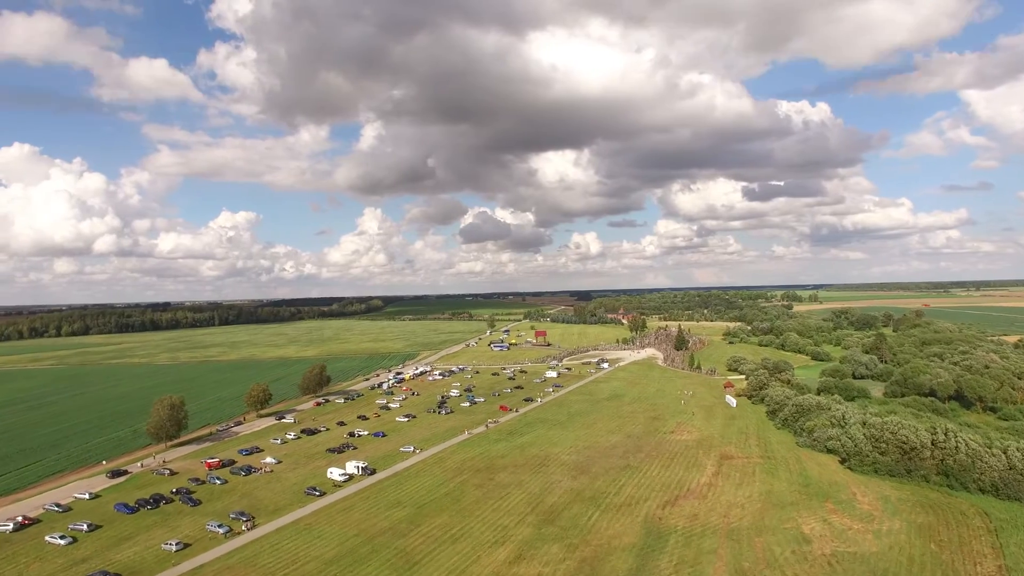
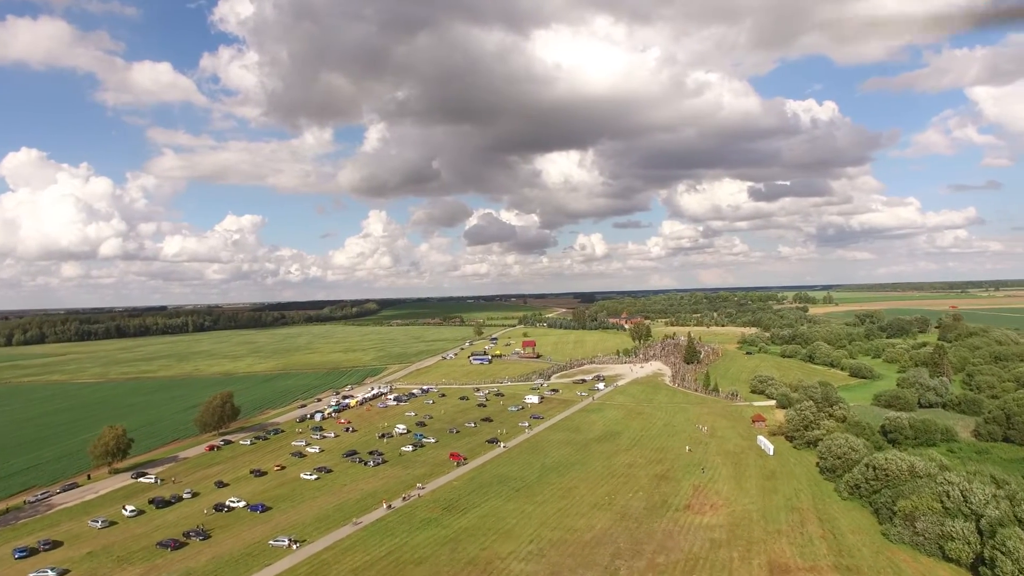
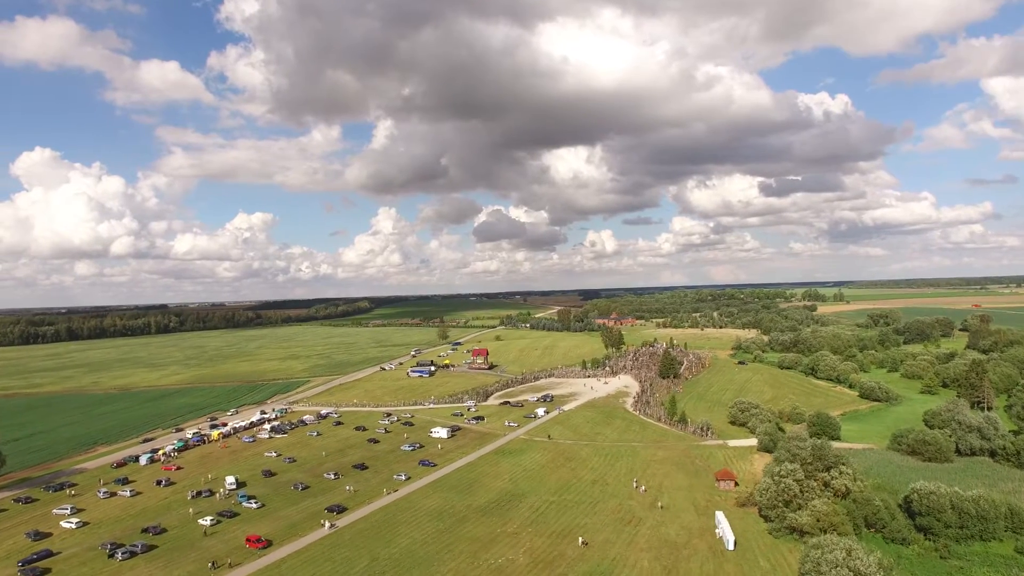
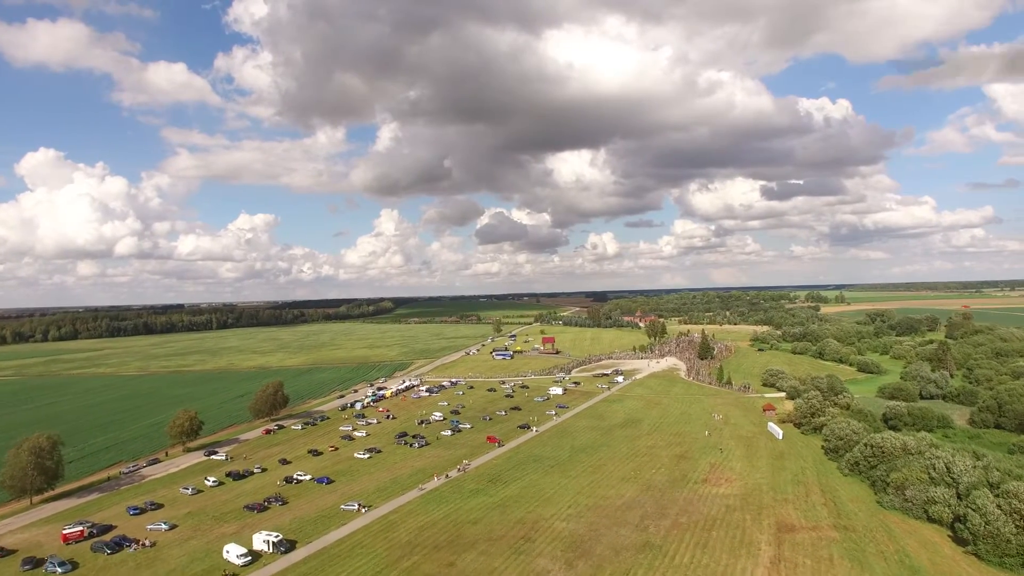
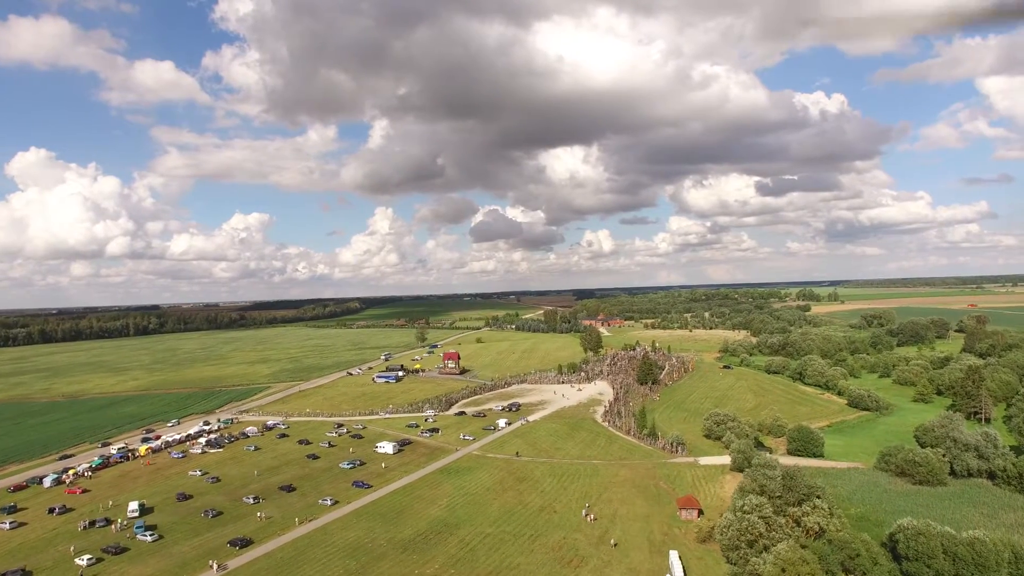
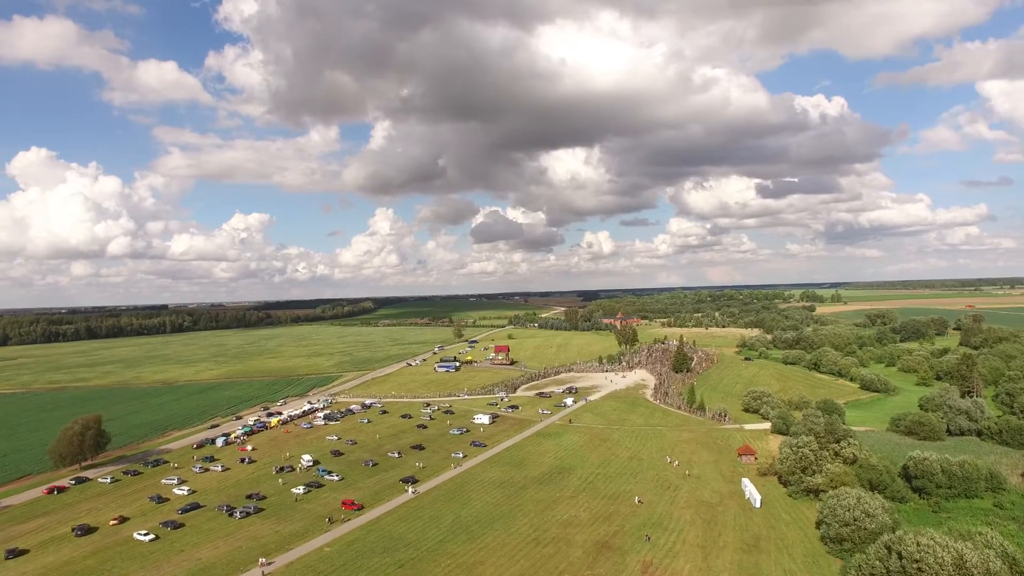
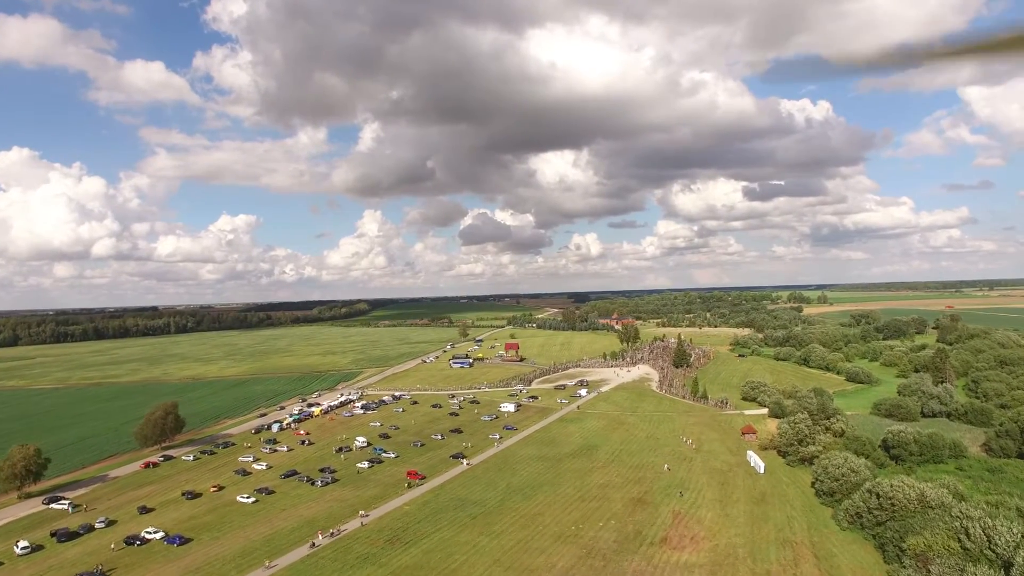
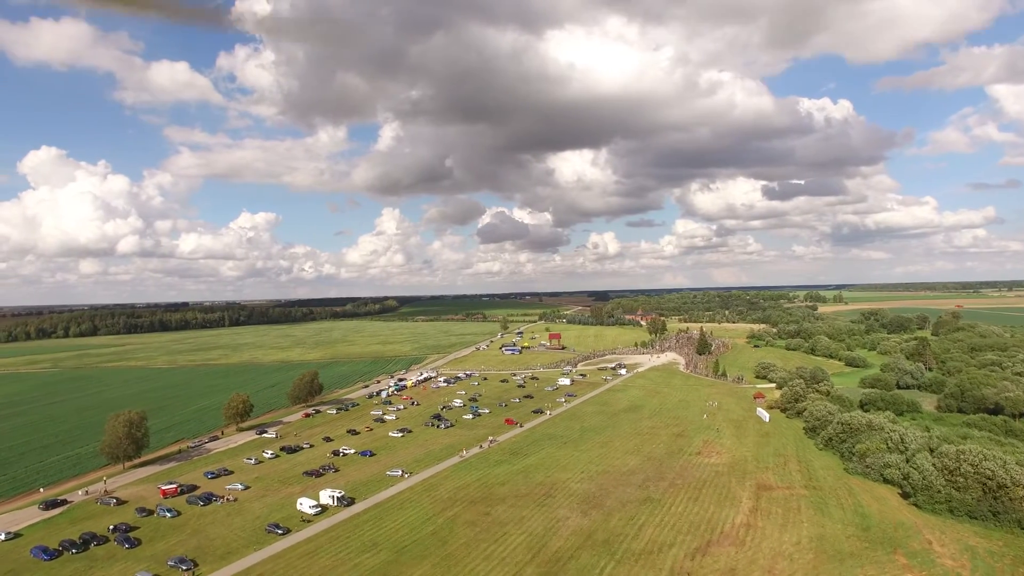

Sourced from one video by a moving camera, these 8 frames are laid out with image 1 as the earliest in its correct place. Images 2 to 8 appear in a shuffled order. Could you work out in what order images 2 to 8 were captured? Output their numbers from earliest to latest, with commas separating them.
8, 4, 2, 7, 6, 3, 5
